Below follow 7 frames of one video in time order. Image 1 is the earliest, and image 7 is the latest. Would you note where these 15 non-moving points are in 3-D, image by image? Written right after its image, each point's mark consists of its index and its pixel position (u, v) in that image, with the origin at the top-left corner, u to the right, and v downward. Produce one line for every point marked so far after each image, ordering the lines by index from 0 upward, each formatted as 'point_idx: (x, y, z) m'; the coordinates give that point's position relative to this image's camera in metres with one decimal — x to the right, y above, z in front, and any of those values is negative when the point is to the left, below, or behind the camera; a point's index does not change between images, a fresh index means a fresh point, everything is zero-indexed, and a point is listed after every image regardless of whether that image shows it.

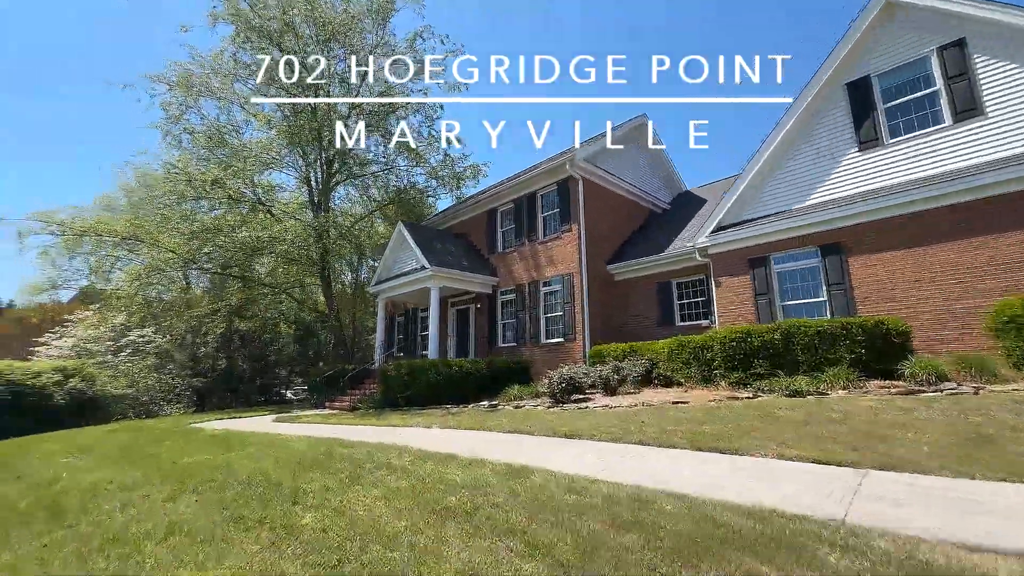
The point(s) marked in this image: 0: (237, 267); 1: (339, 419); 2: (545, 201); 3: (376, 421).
0: (-10.4, +0.7, +17.3) m
1: (-3.8, -2.9, +9.8) m
2: (+1.1, +2.9, +15.0) m
3: (-2.7, -2.6, +8.9) m
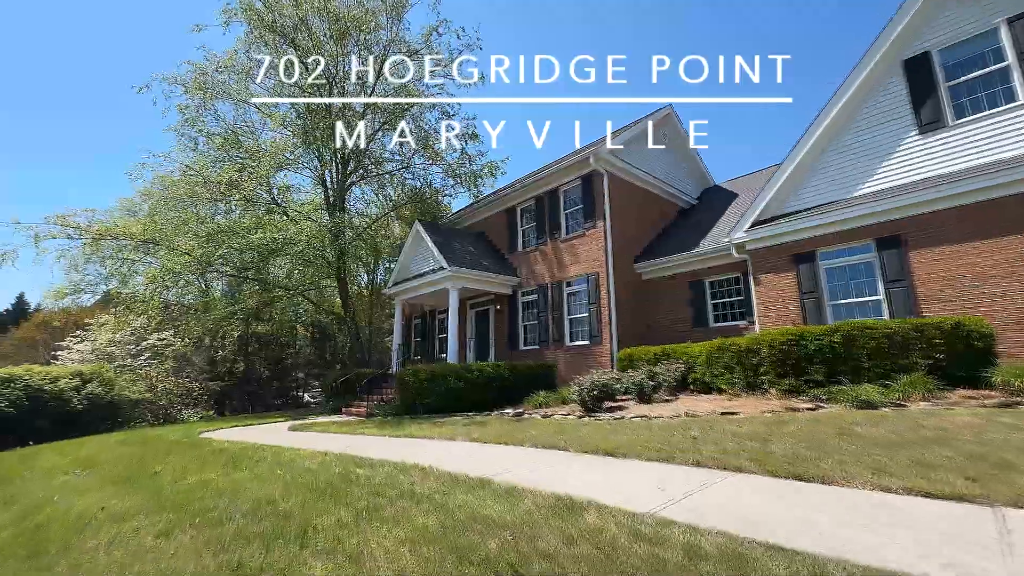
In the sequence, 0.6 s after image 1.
0: (-9.7, +0.6, +17.0) m
1: (-3.2, -2.9, +9.3) m
2: (+1.7, +2.9, +14.3) m
3: (-2.2, -2.6, +8.3) m
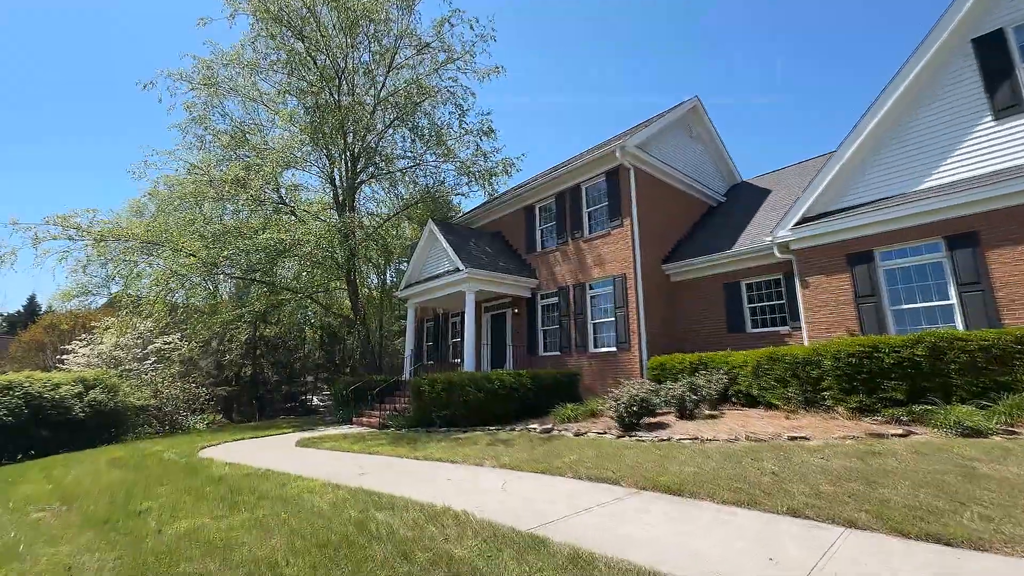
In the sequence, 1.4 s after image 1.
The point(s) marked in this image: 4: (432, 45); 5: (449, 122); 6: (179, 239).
0: (-9.1, +0.5, +16.3) m
1: (-2.7, -3.0, +8.6) m
2: (+2.3, +2.8, +13.5) m
3: (-1.7, -2.7, +7.6) m
4: (-3.3, +10.0, +18.6) m
5: (-2.5, +6.9, +18.6) m
6: (-11.6, +1.7, +15.7) m
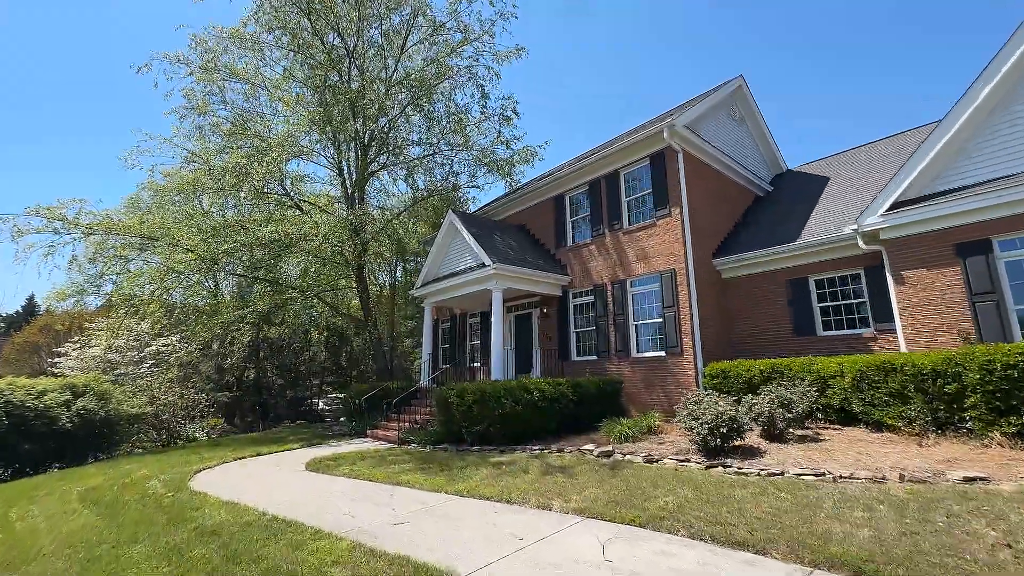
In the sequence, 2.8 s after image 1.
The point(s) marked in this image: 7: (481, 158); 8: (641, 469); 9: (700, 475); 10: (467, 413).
0: (-8.2, +0.5, +15.0) m
1: (-1.9, -2.9, +7.2) m
2: (+3.2, +2.9, +12.2) m
3: (-0.9, -2.7, +6.2) m
4: (-2.4, +10.1, +17.2) m
5: (-1.7, +7.0, +17.3) m
6: (-10.8, +1.8, +14.4) m
7: (-1.2, +5.0, +17.2) m
8: (+1.7, -2.4, +5.9) m
9: (+2.2, -2.2, +5.4) m
10: (-0.9, -2.5, +8.9) m
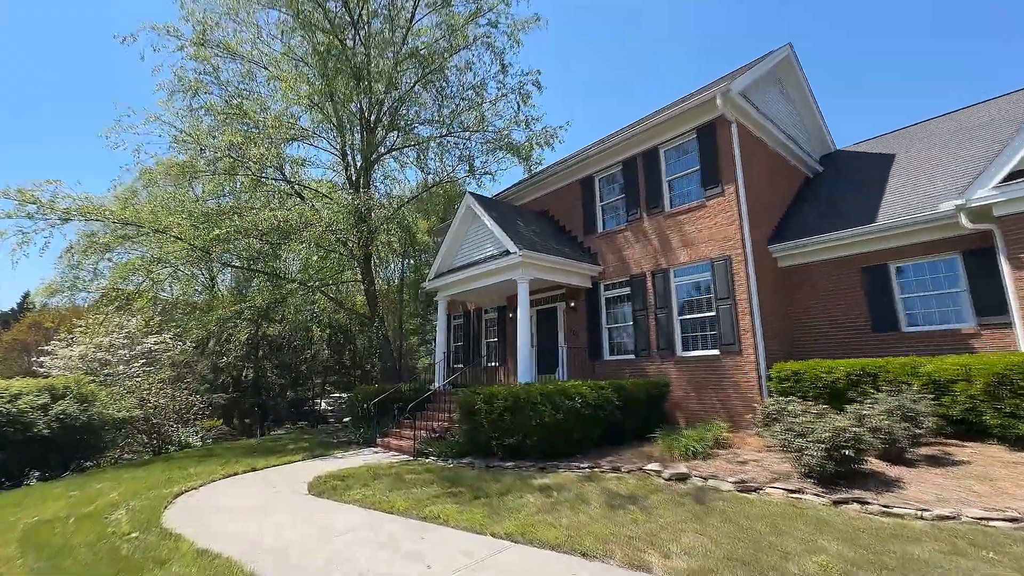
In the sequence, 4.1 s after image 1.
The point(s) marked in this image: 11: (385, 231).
0: (-7.6, +0.8, +13.7) m
1: (-1.3, -2.7, +5.9) m
2: (+3.8, +3.1, +10.8) m
3: (-0.2, -2.5, +4.9) m
4: (-1.8, +10.3, +15.9) m
5: (-1.0, +7.2, +15.9) m
6: (-10.1, +2.0, +13.1) m
7: (-0.5, +5.2, +15.9) m
8: (+2.3, -2.2, +4.6) m
9: (+2.9, -2.0, +4.0) m
10: (-0.2, -2.3, +7.6) m
11: (-4.1, +1.8, +14.4) m
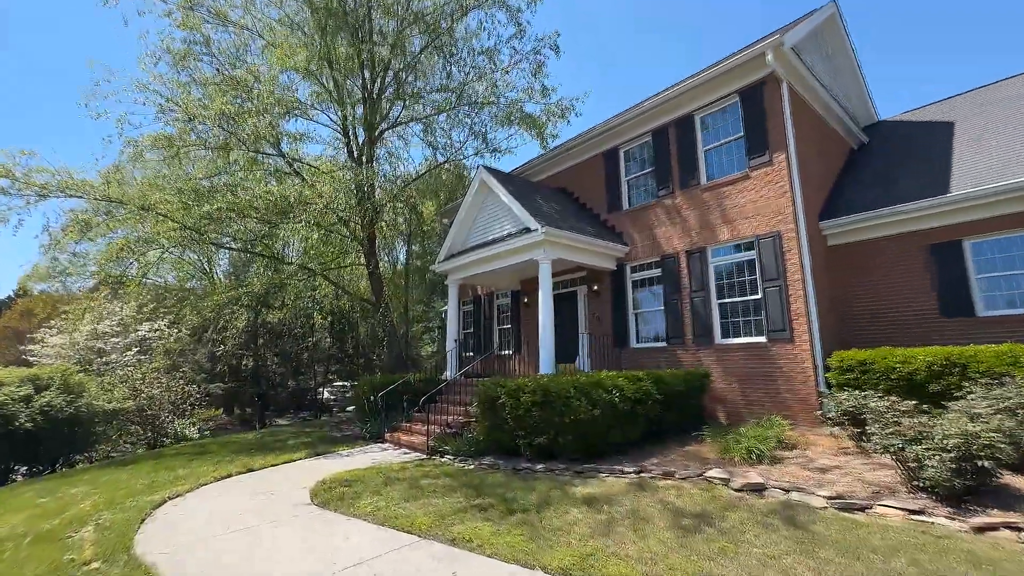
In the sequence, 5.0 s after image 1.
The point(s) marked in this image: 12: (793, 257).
0: (-7.1, +1.2, +12.7) m
1: (-0.8, -2.4, +5.0) m
2: (+4.2, +3.5, +9.8) m
3: (+0.2, -2.2, +4.0) m
4: (-1.3, +10.9, +14.6) m
5: (-0.6, +7.8, +14.7) m
6: (-9.7, +2.5, +12.1) m
7: (-0.1, +5.8, +14.8) m
8: (+2.8, -1.9, +3.6) m
9: (+3.3, -1.8, +3.1) m
10: (+0.2, -2.0, +6.7) m
11: (-3.6, +2.3, +13.4) m
12: (+5.0, +0.5, +8.1) m
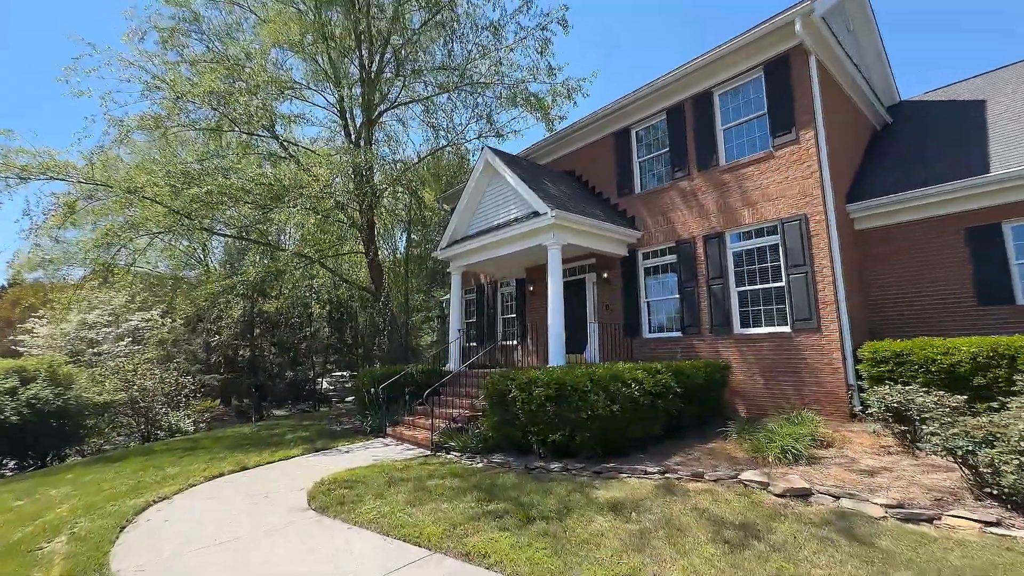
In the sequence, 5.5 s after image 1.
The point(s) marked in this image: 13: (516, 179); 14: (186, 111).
0: (-7.0, +1.6, +12.2) m
1: (-0.7, -2.3, +4.6) m
2: (+4.4, +3.8, +9.2) m
3: (+0.4, -2.1, +3.6) m
4: (-1.2, +11.2, +13.9) m
5: (-0.4, +8.1, +14.1) m
6: (-9.5, +2.8, +11.5) m
7: (+0.1, +6.1, +14.2) m
8: (+2.9, -1.8, +3.2) m
9: (+3.5, -1.7, +2.7) m
10: (+0.4, -1.8, +6.2) m
11: (-3.5, +2.7, +12.8) m
12: (+5.2, +0.8, +7.6) m
13: (0.0, +2.3, +9.7) m
14: (-8.6, +4.7, +11.9) m
